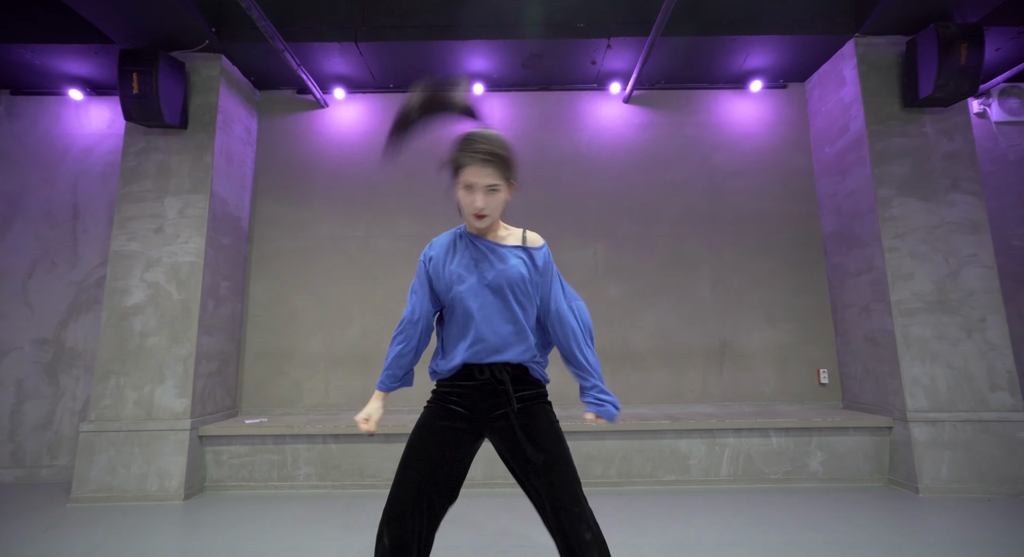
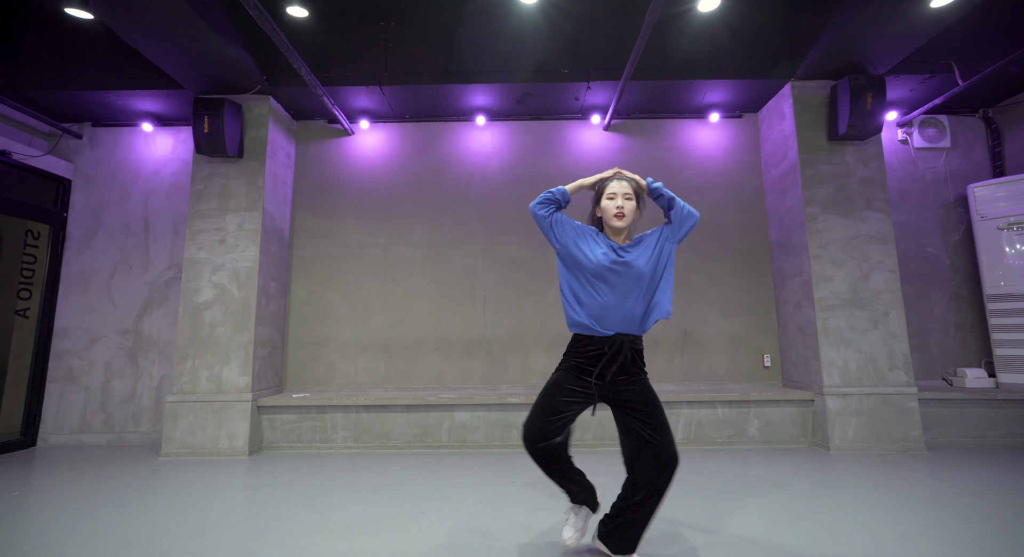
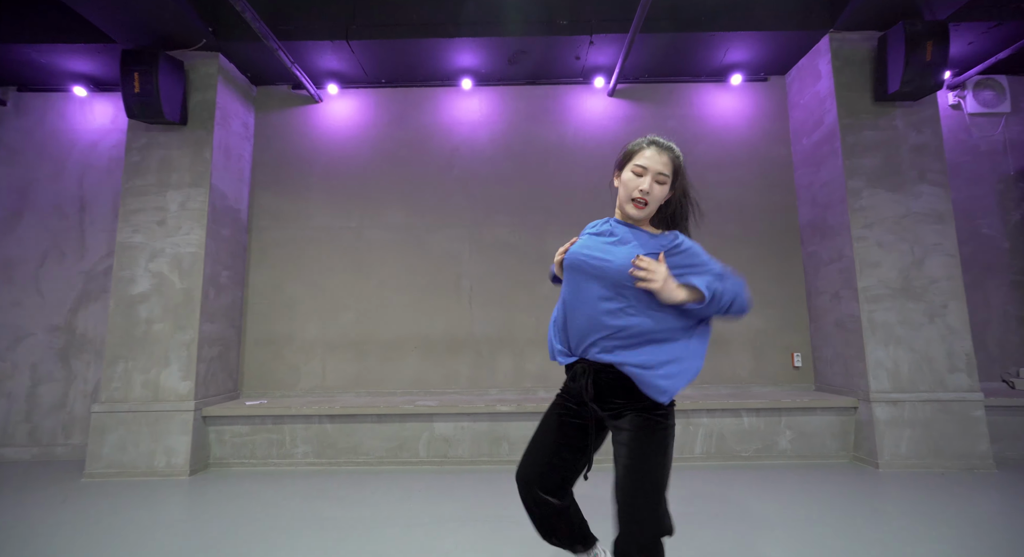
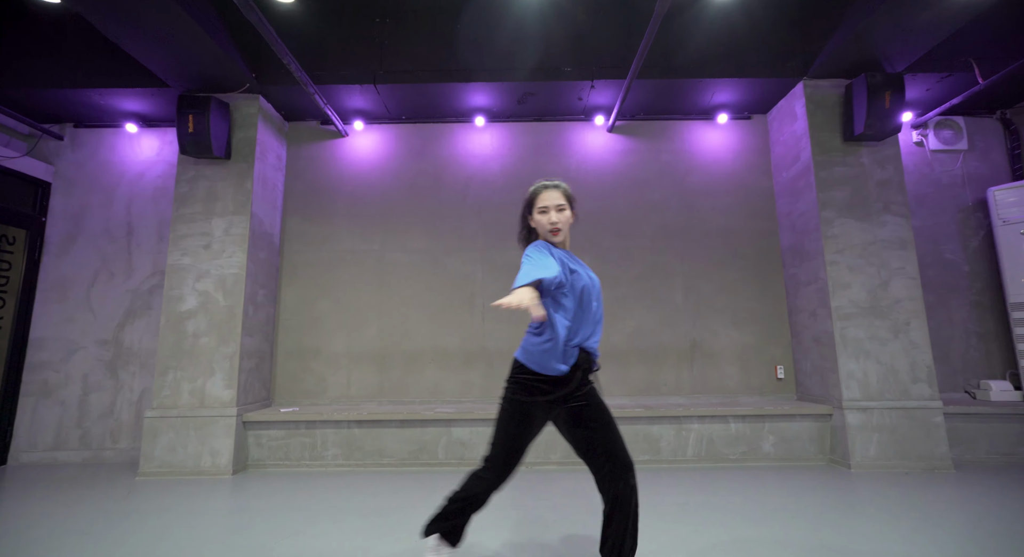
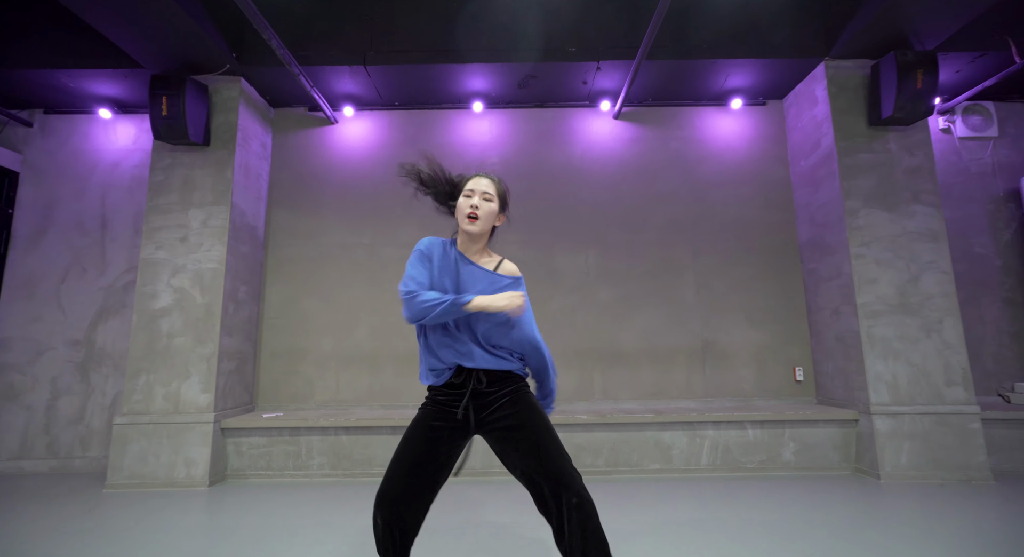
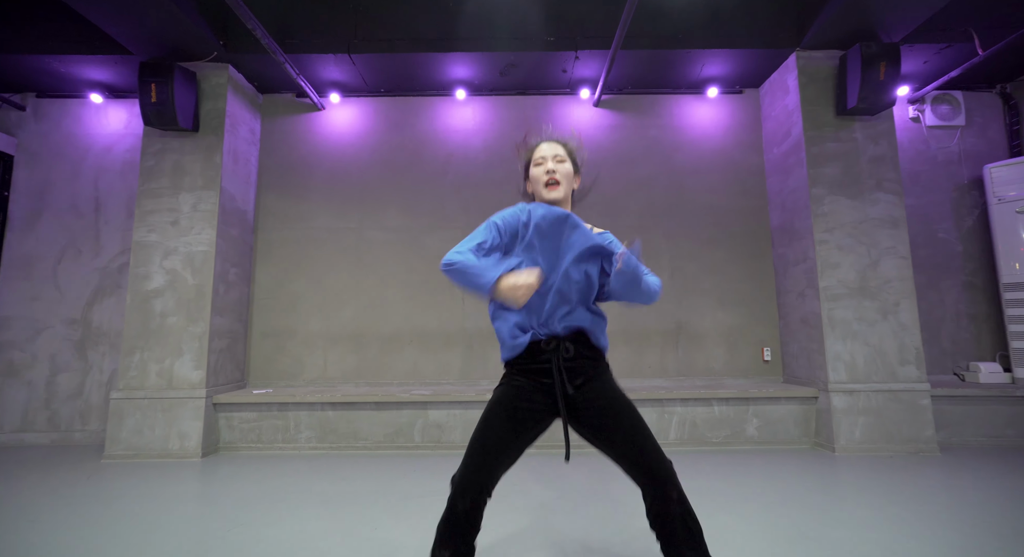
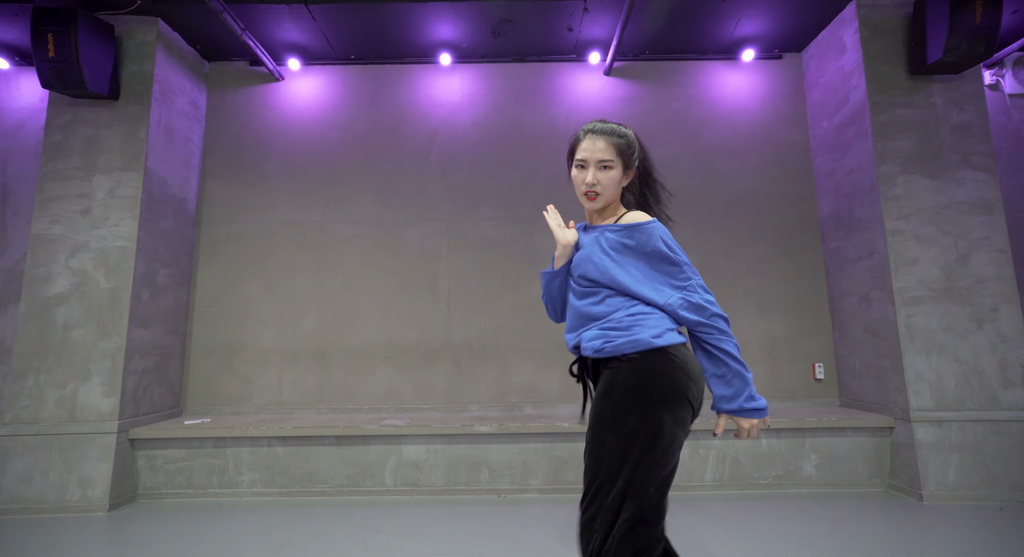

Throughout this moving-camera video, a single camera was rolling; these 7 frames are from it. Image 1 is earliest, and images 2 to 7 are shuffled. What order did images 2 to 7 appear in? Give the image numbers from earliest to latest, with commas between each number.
5, 4, 2, 3, 7, 6
